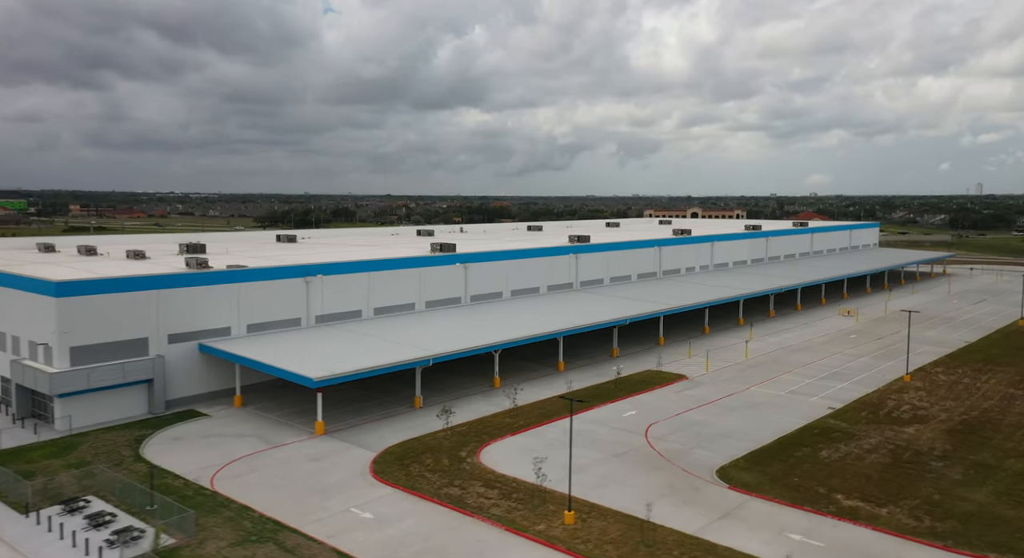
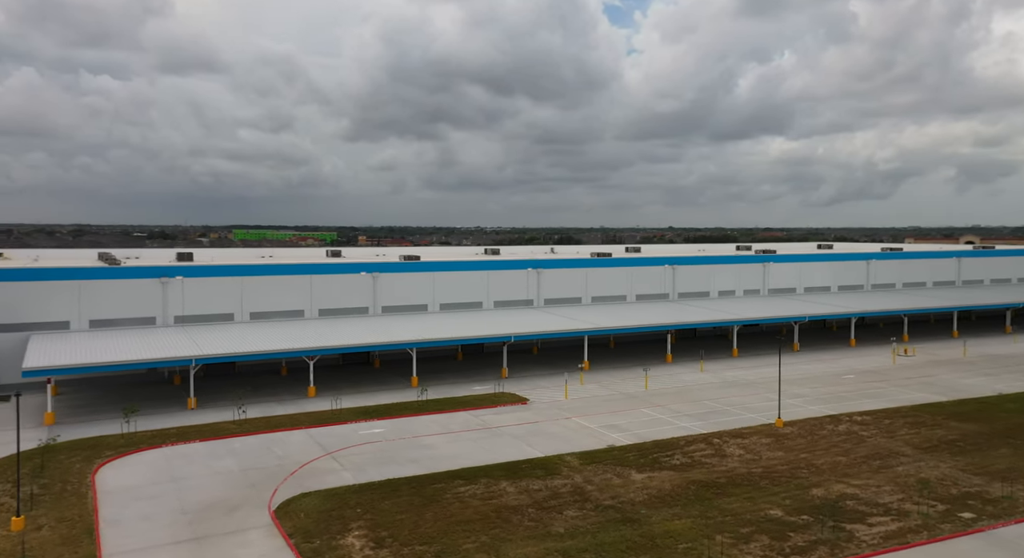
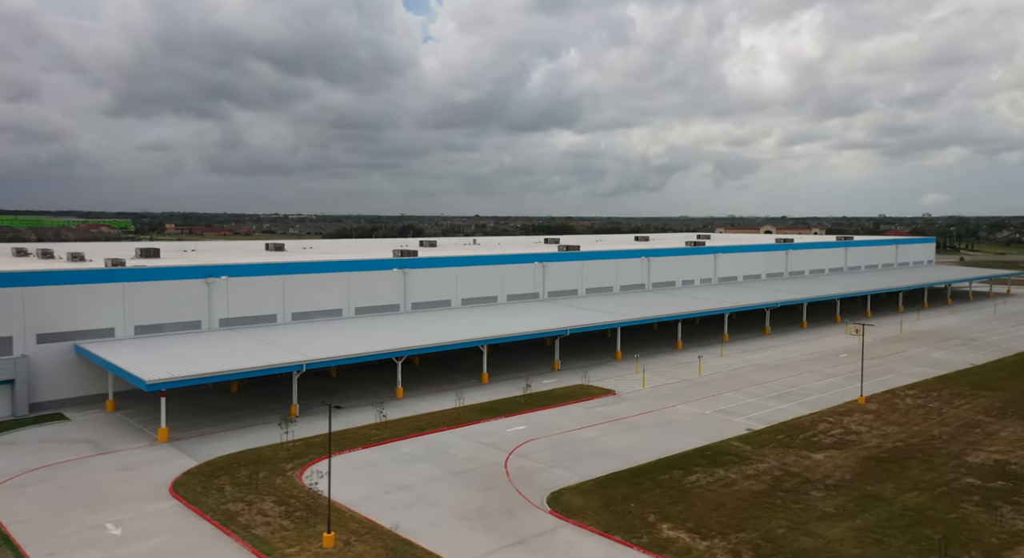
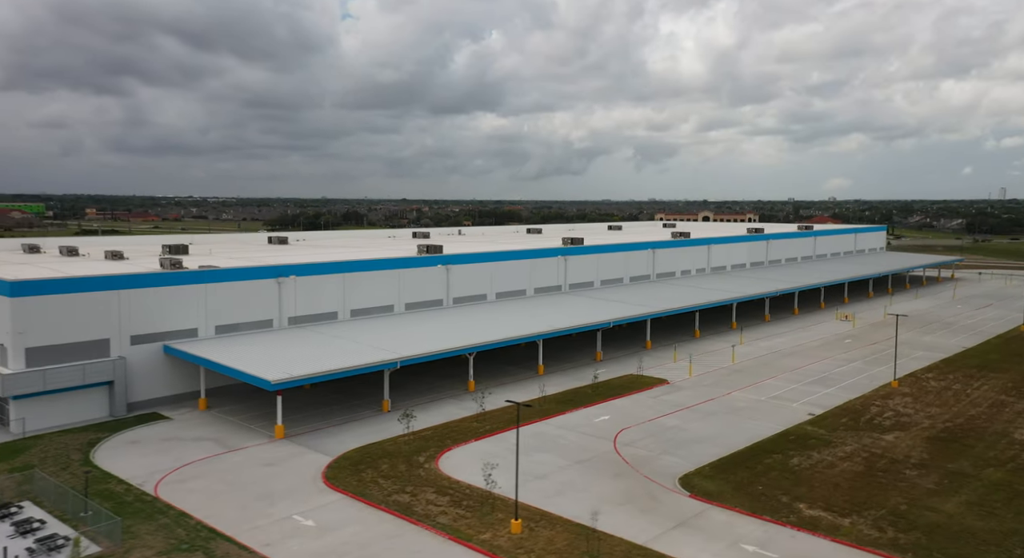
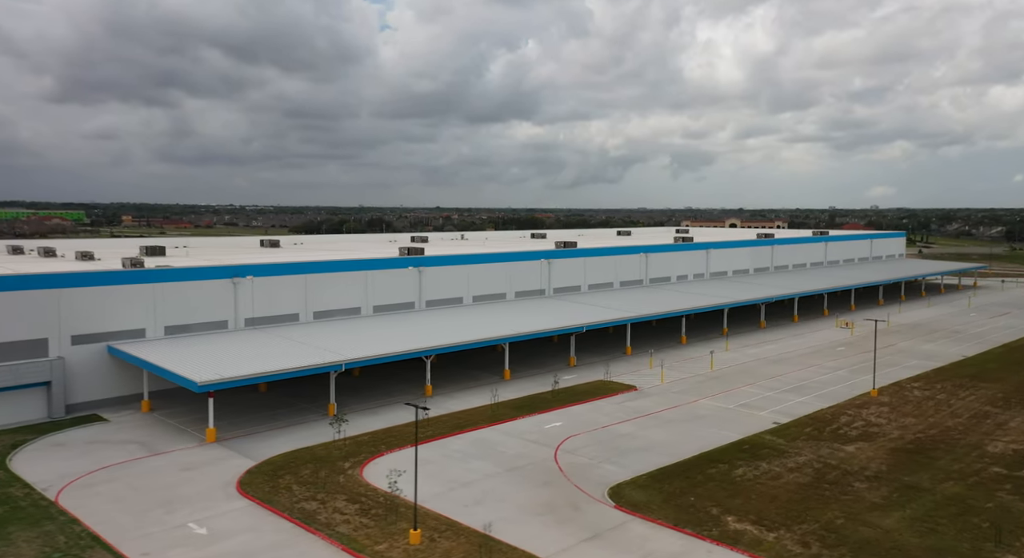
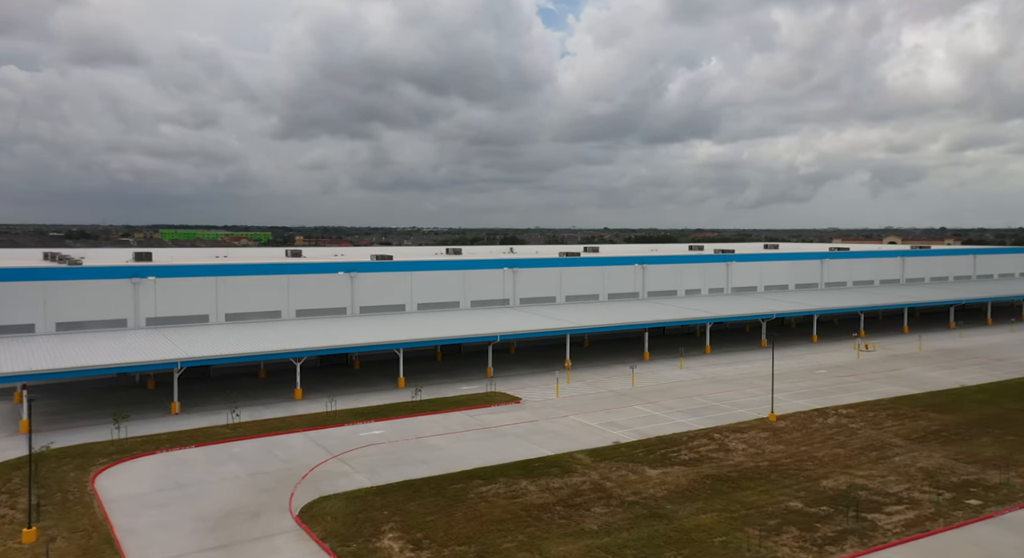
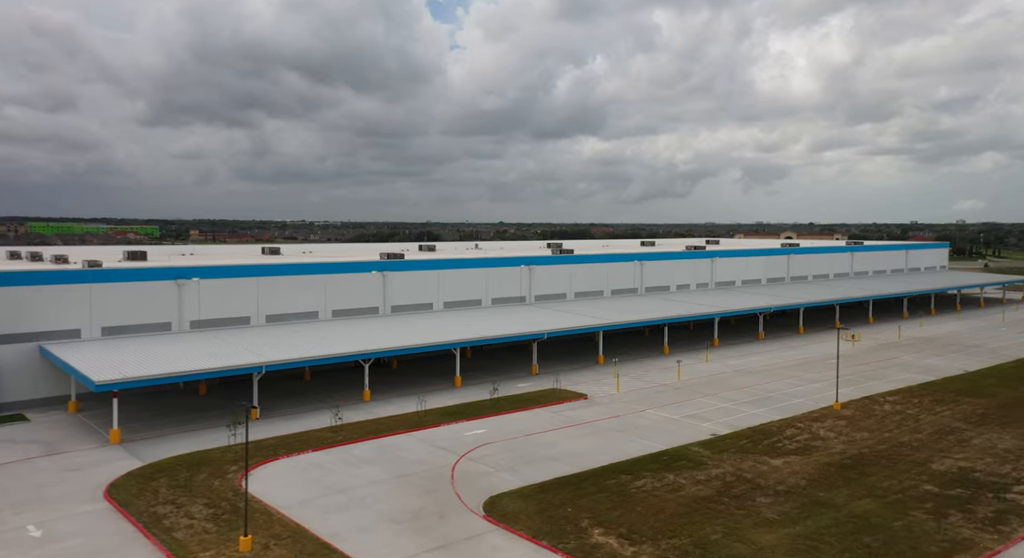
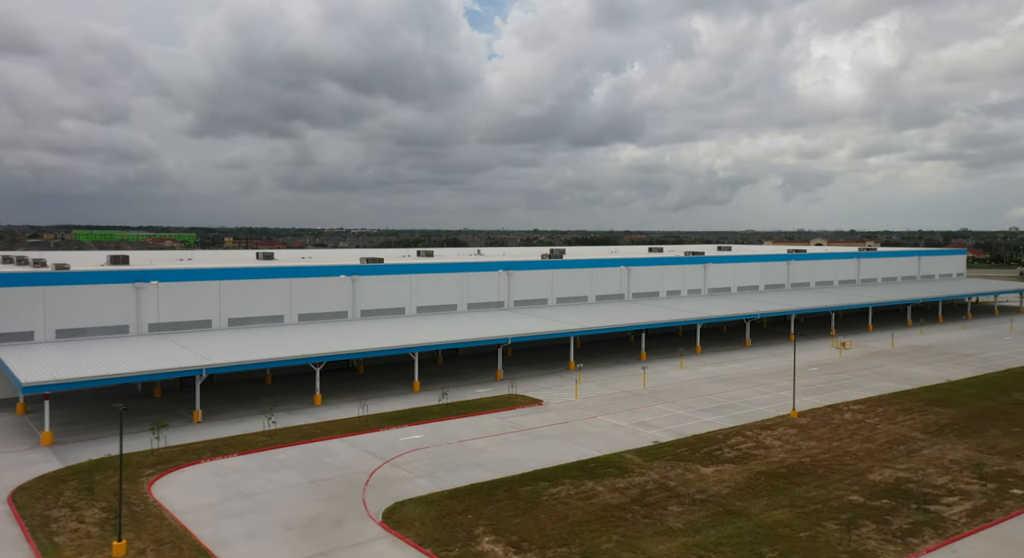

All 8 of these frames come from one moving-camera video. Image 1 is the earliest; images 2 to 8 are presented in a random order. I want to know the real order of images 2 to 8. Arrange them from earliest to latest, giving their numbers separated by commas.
4, 5, 3, 7, 8, 6, 2
